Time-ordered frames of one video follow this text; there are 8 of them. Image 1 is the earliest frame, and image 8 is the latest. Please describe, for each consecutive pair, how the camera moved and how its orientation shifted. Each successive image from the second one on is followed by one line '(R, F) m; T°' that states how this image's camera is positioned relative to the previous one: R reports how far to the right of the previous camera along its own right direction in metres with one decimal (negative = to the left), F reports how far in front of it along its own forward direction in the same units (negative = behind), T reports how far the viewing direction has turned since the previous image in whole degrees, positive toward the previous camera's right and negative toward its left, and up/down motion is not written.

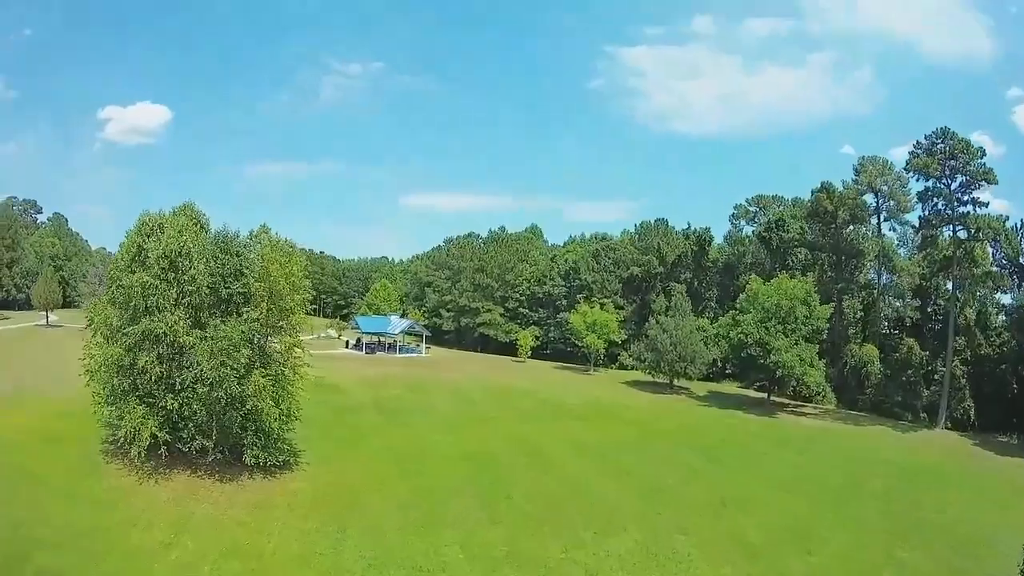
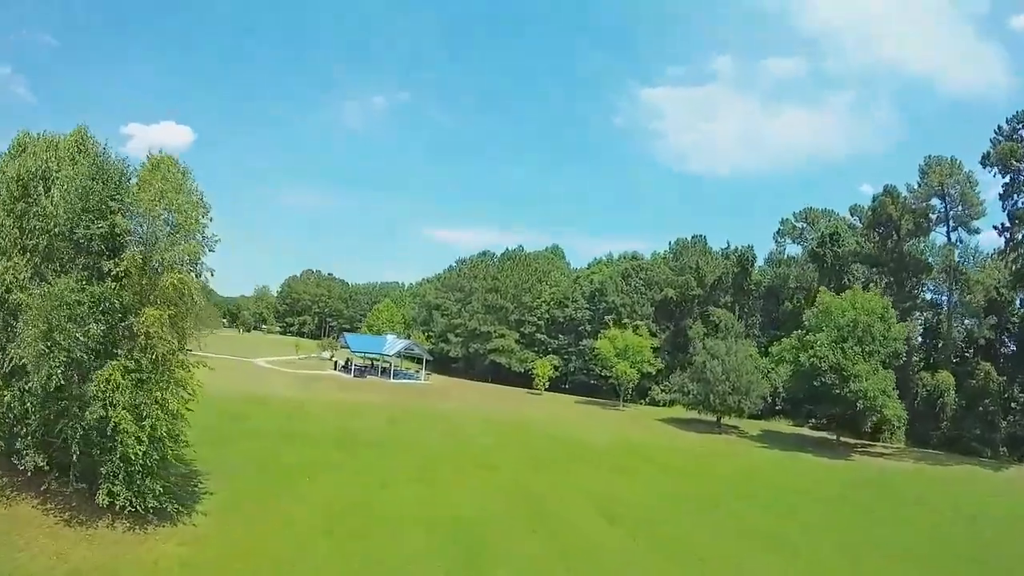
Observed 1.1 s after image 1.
(0.0, +9.2) m; -1°
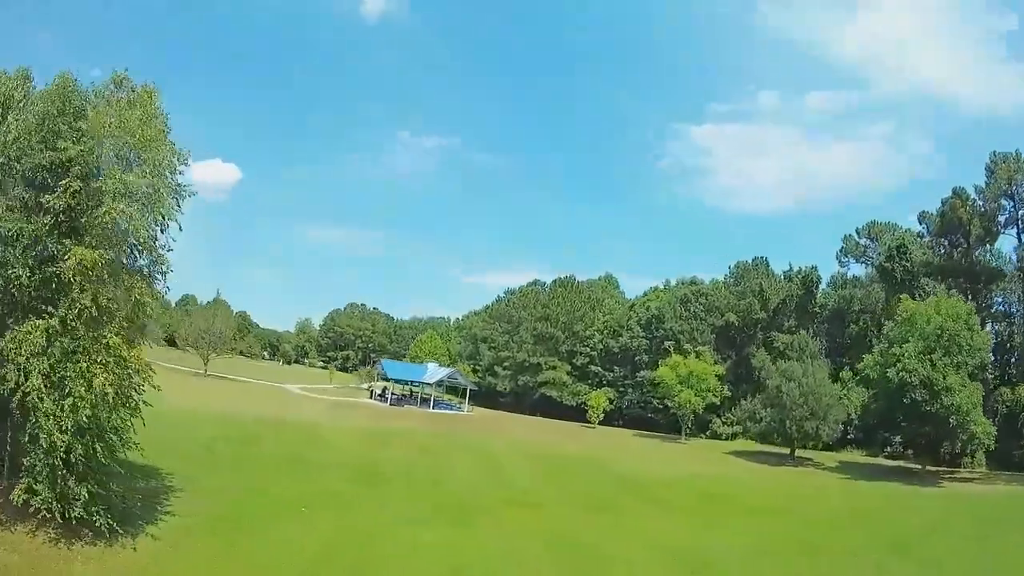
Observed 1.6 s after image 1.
(+0.2, +3.5) m; -4°
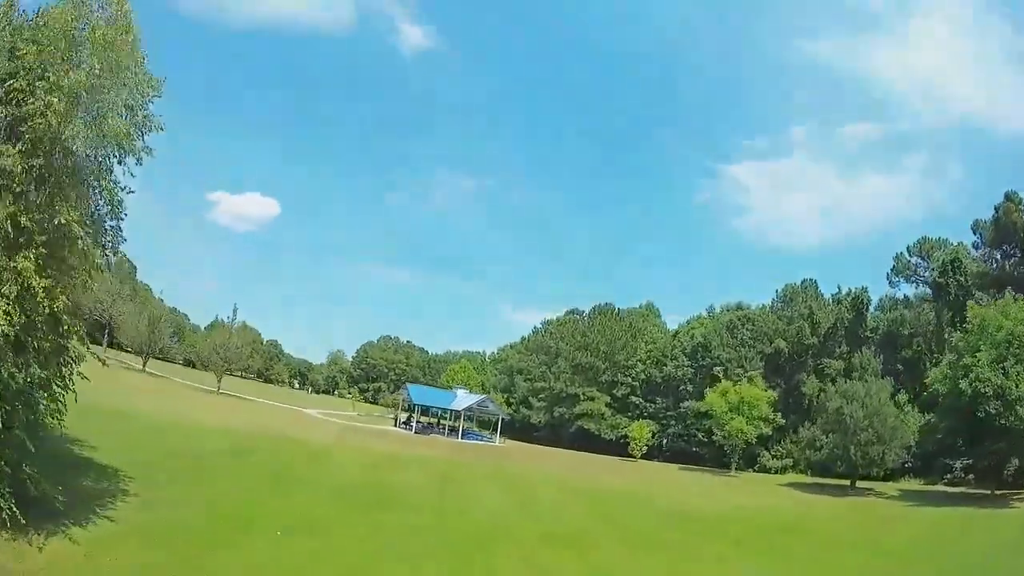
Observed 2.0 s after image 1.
(0.0, +1.7) m; -2°
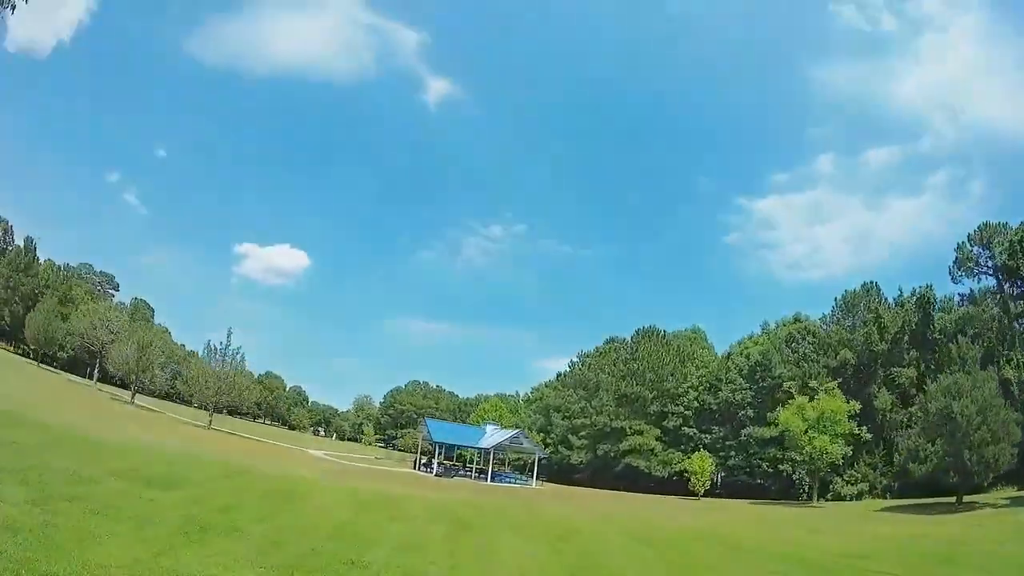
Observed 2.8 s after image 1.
(-0.3, +5.9) m; -2°
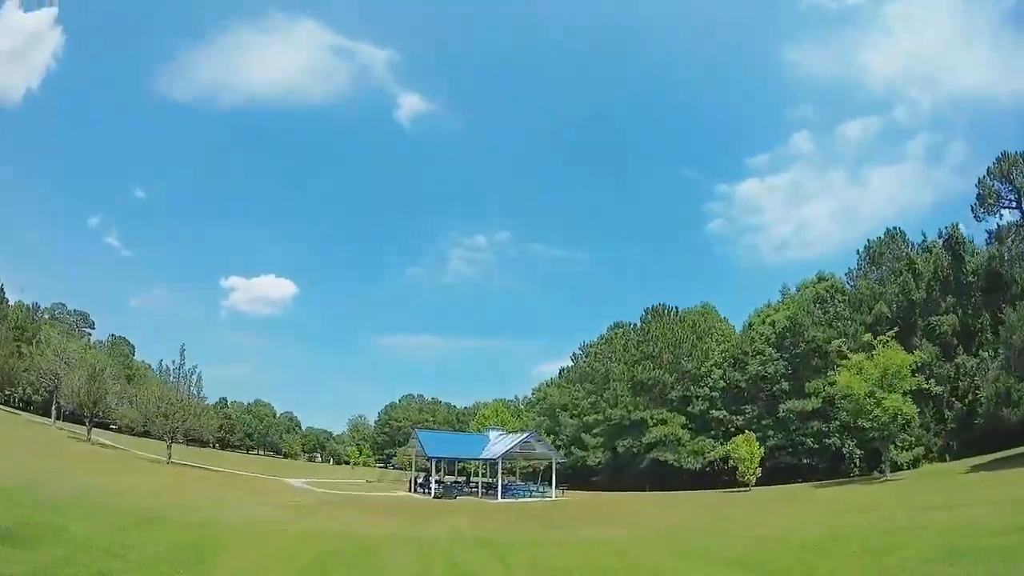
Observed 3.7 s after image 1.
(-0.2, +6.0) m; +1°
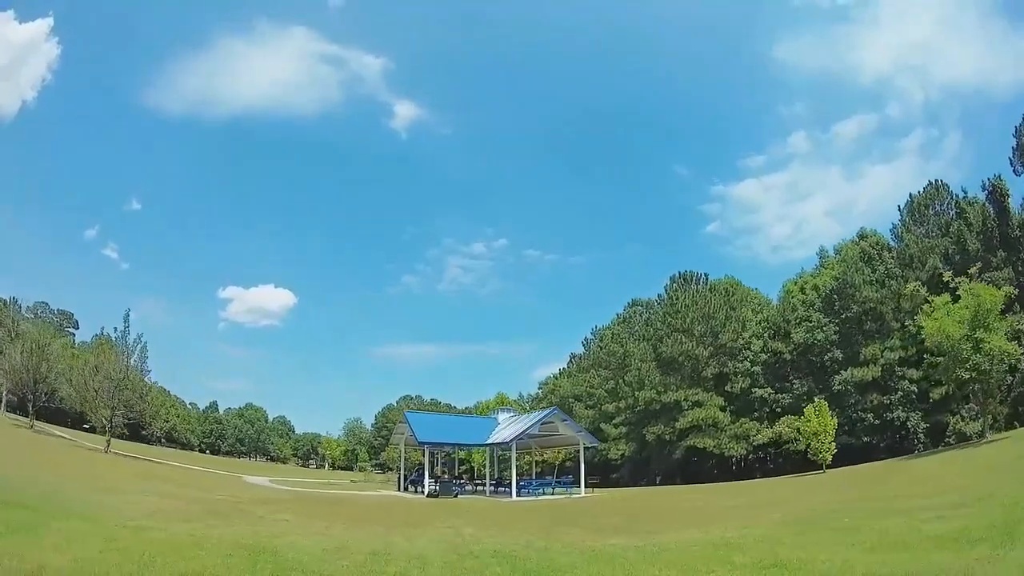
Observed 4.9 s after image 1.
(-0.5, +6.8) m; 0°
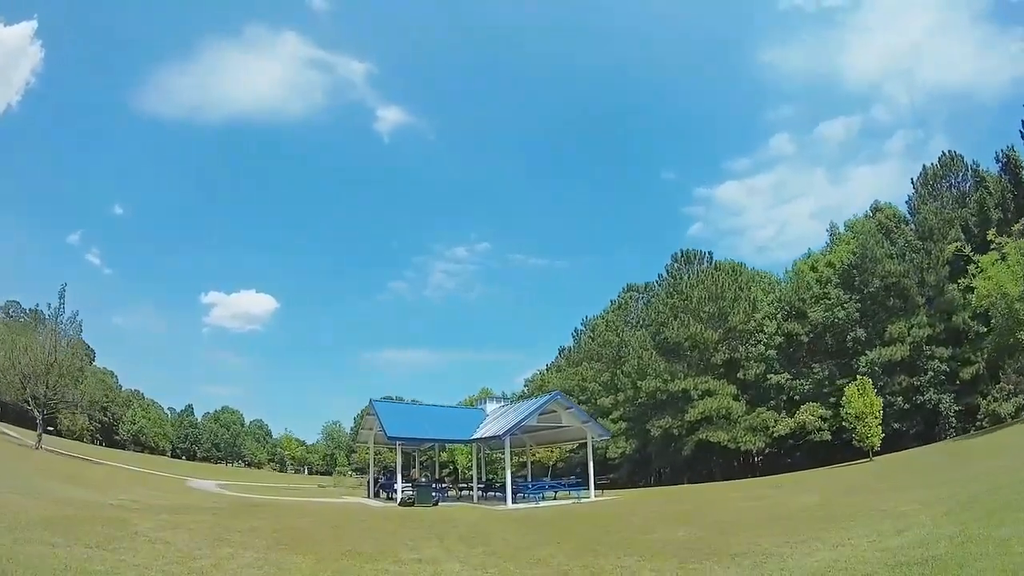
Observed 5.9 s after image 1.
(-0.2, +4.2) m; +1°
